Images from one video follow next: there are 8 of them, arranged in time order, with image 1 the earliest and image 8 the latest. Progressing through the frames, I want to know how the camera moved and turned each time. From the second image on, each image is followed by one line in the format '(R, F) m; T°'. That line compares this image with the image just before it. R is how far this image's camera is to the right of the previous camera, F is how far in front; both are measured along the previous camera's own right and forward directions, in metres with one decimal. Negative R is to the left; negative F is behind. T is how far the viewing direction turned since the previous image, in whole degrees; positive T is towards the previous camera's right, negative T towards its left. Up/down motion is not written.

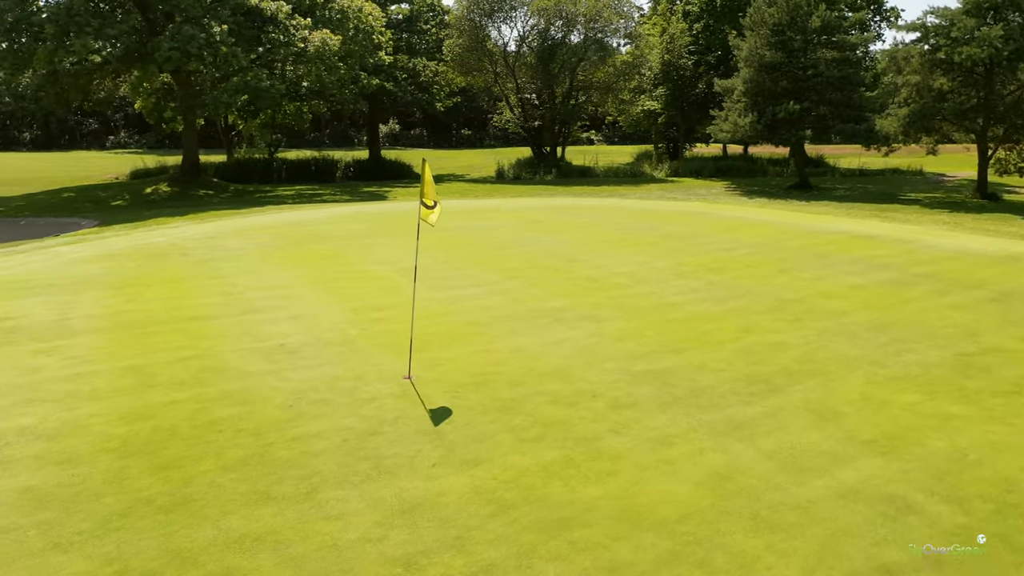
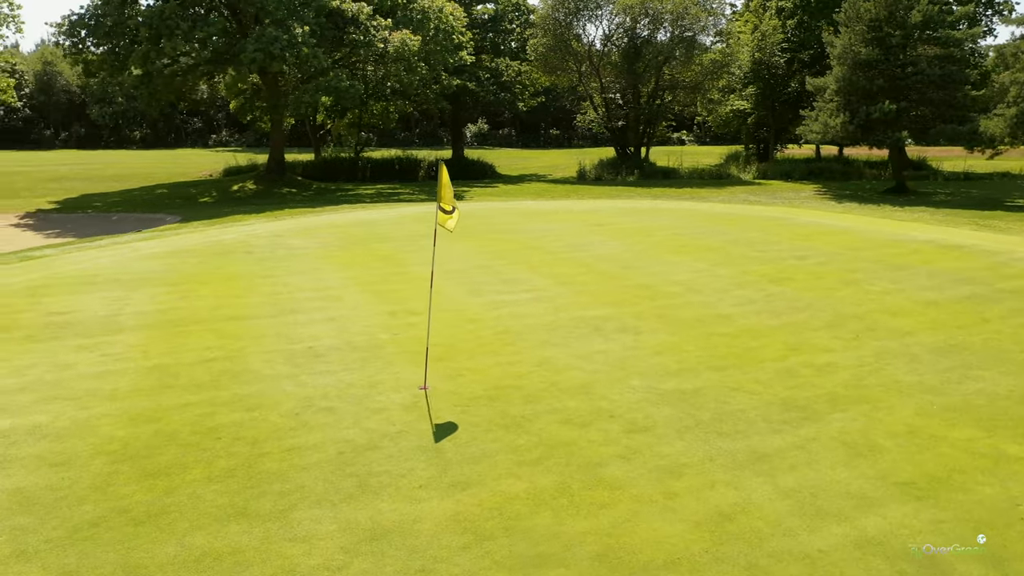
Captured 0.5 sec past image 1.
(+0.5, +0.3) m; -6°
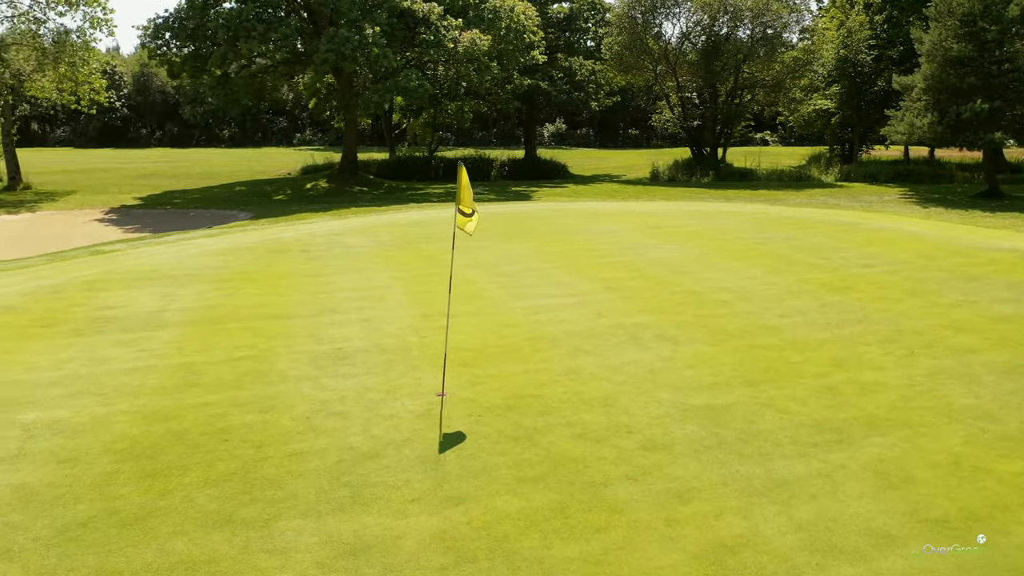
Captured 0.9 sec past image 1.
(+0.4, +0.2) m; -5°
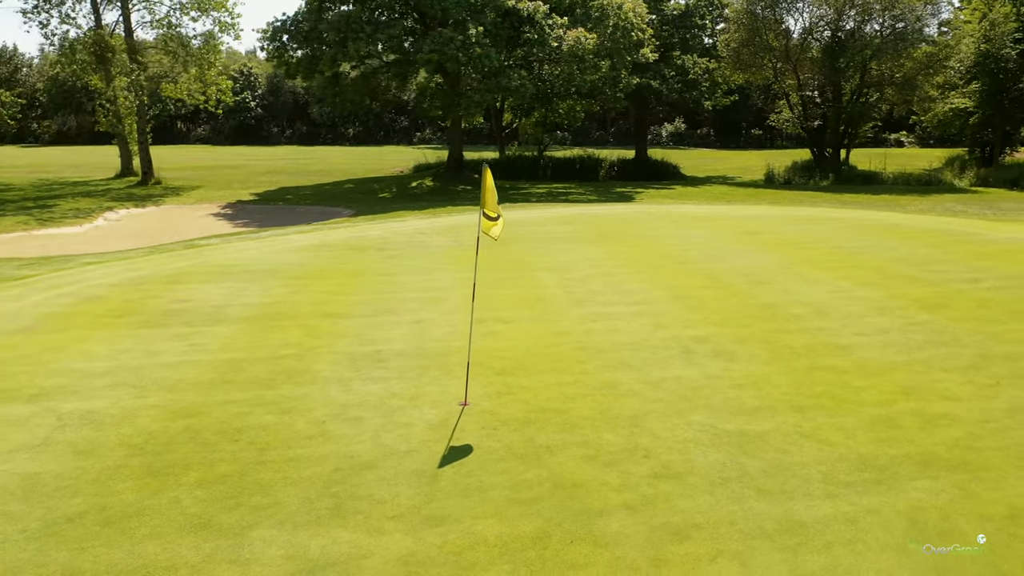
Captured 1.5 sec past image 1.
(+0.6, +0.3) m; -8°
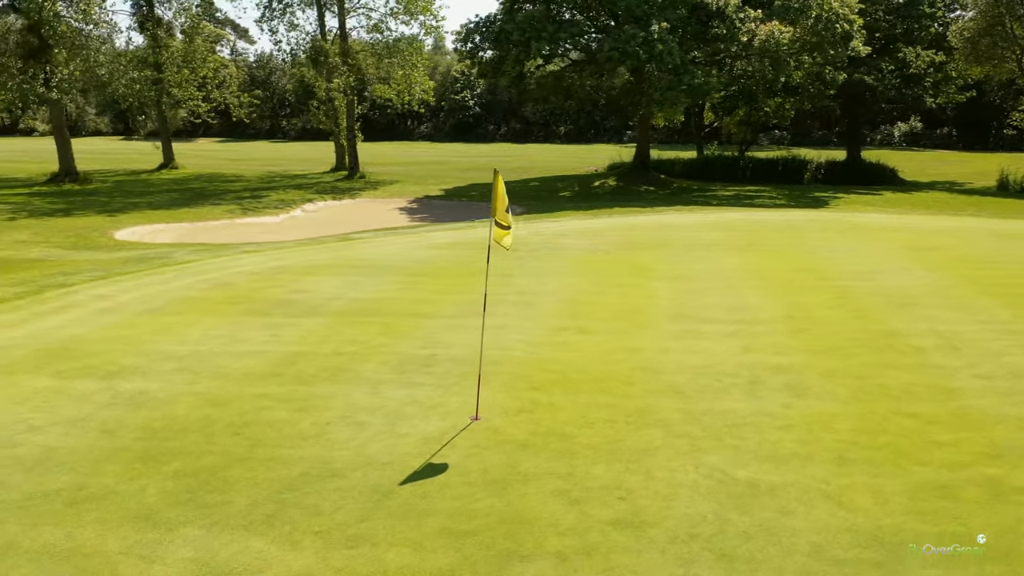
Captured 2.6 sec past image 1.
(+1.2, +0.5) m; -15°
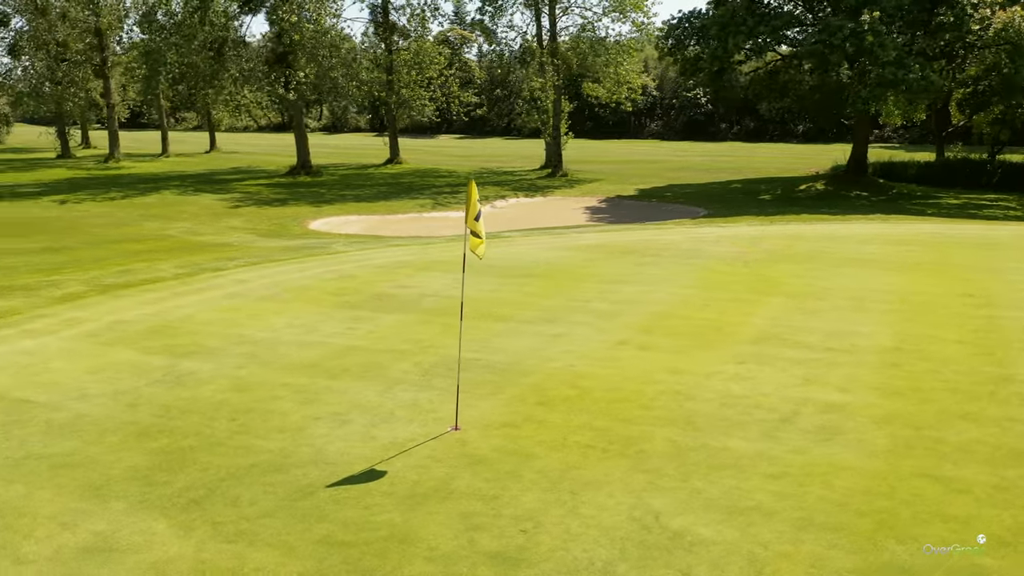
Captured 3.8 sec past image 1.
(+1.5, +0.4) m; -16°
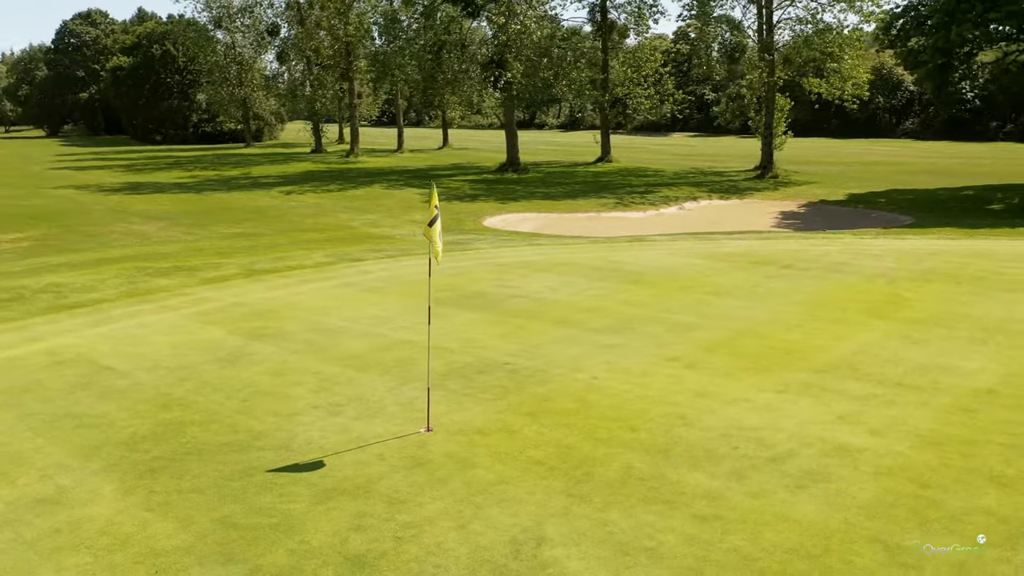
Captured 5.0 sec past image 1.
(+1.6, +0.3) m; -16°
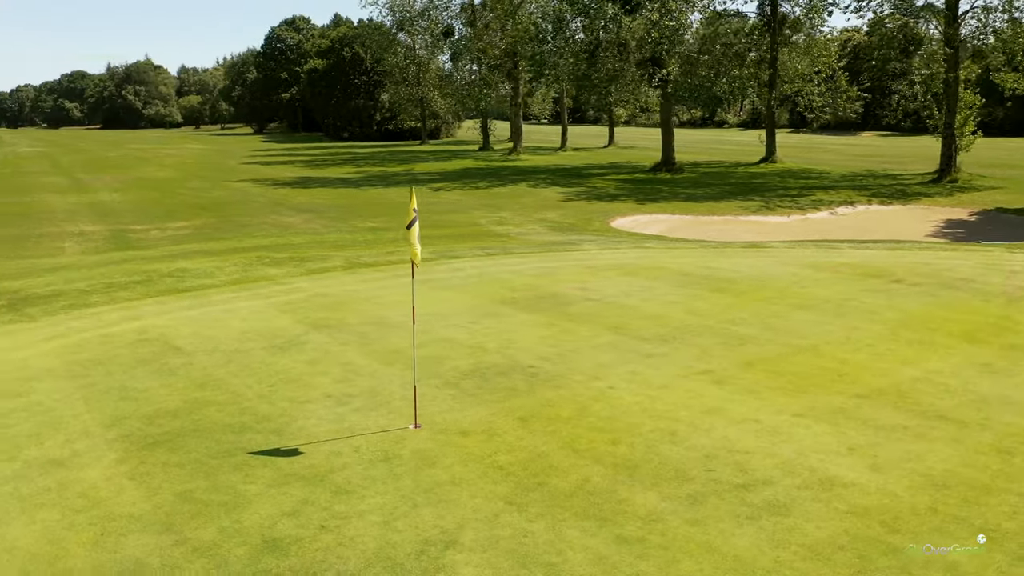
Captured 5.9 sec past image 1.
(+1.2, +0.1) m; -12°
